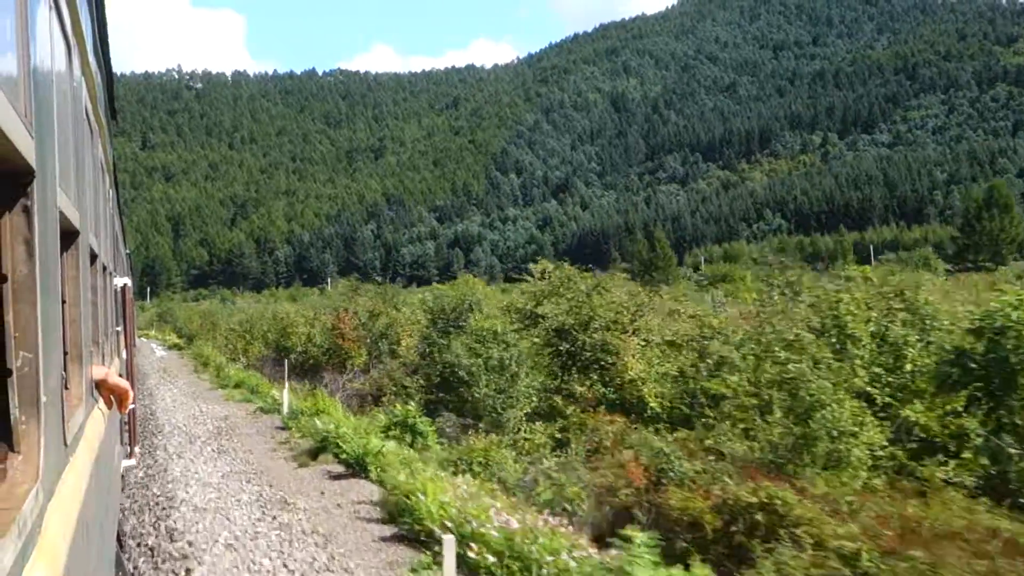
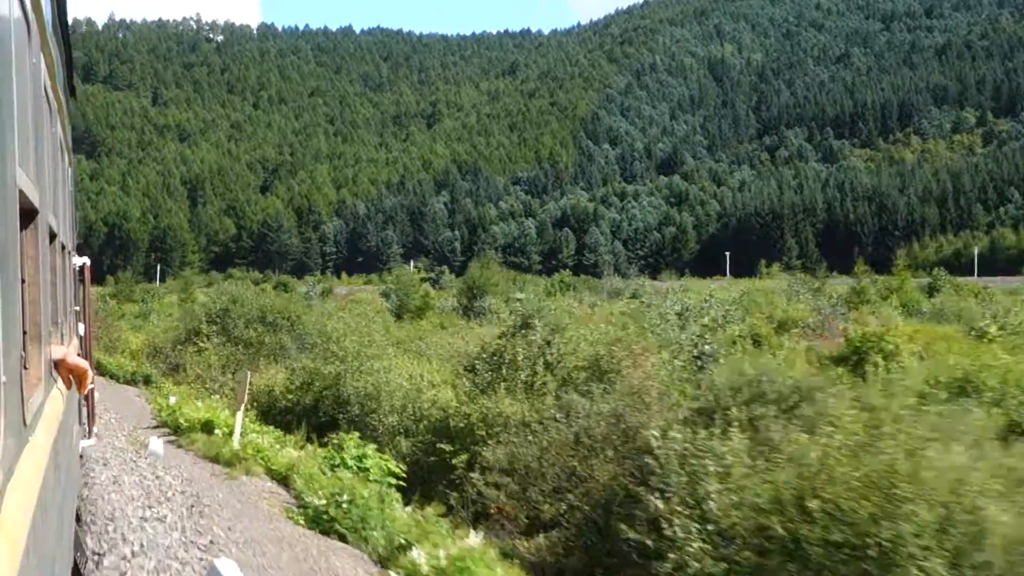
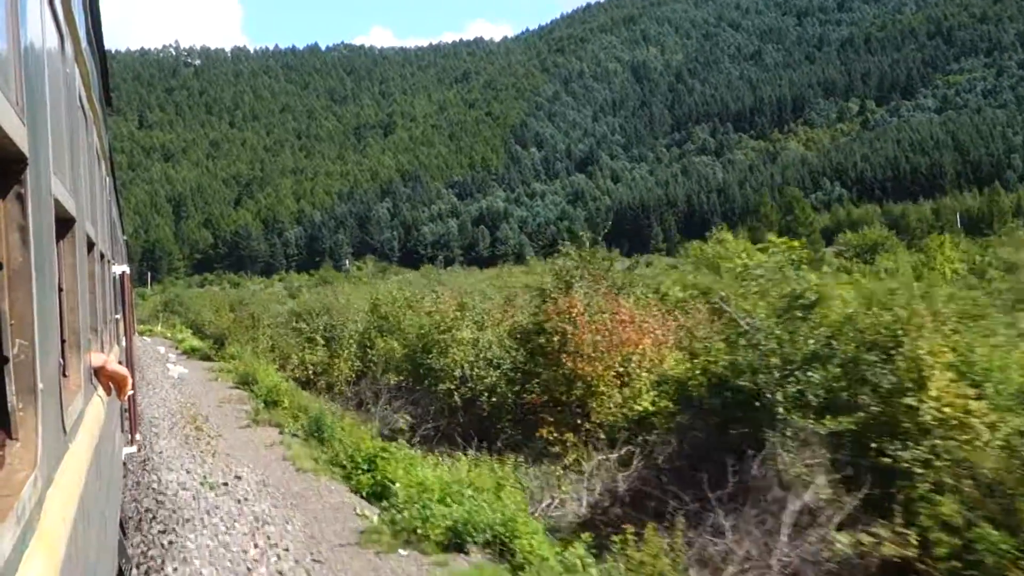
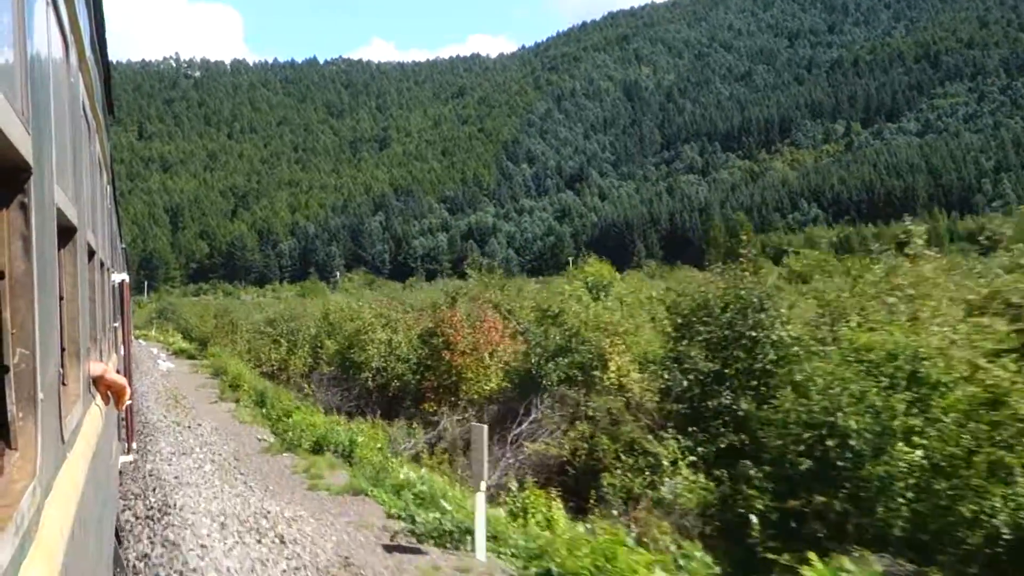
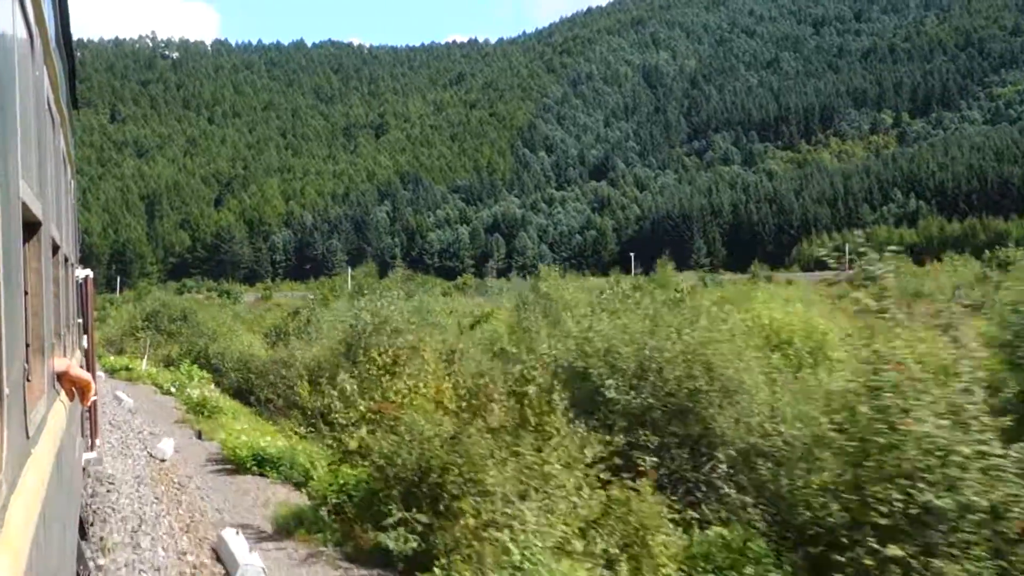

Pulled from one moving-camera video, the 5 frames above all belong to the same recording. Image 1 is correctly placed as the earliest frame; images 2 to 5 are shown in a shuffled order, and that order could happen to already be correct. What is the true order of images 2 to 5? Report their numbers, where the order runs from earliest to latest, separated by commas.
4, 3, 5, 2
